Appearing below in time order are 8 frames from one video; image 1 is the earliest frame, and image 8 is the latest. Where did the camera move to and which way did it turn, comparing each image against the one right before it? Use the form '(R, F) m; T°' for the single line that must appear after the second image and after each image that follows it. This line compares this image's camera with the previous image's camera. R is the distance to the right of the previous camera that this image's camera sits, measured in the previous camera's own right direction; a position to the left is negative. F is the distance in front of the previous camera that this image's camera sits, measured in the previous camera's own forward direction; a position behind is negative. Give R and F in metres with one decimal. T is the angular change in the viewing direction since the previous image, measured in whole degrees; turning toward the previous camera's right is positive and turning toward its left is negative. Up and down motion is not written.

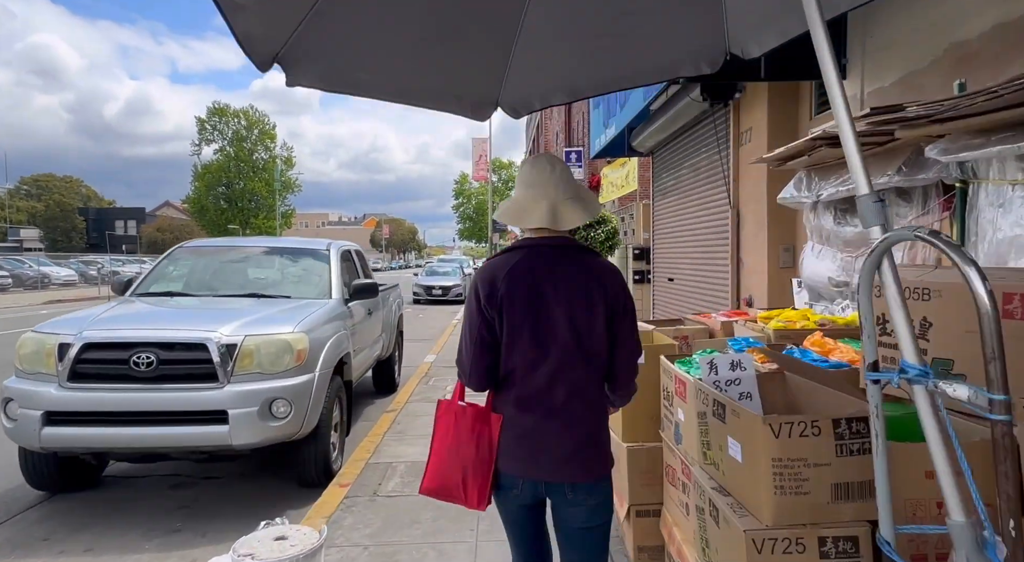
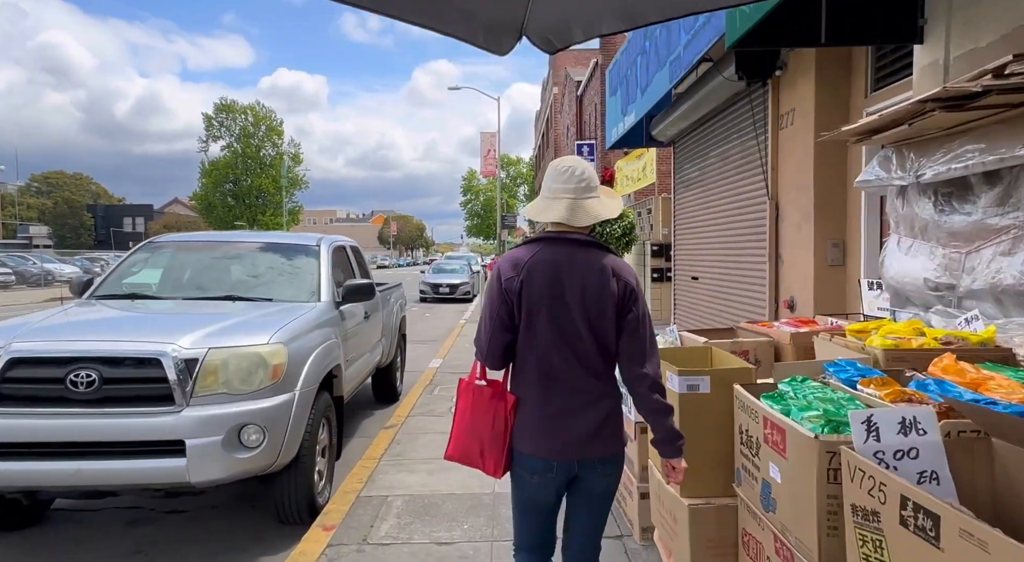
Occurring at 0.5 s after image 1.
(-0.1, +0.7) m; -1°
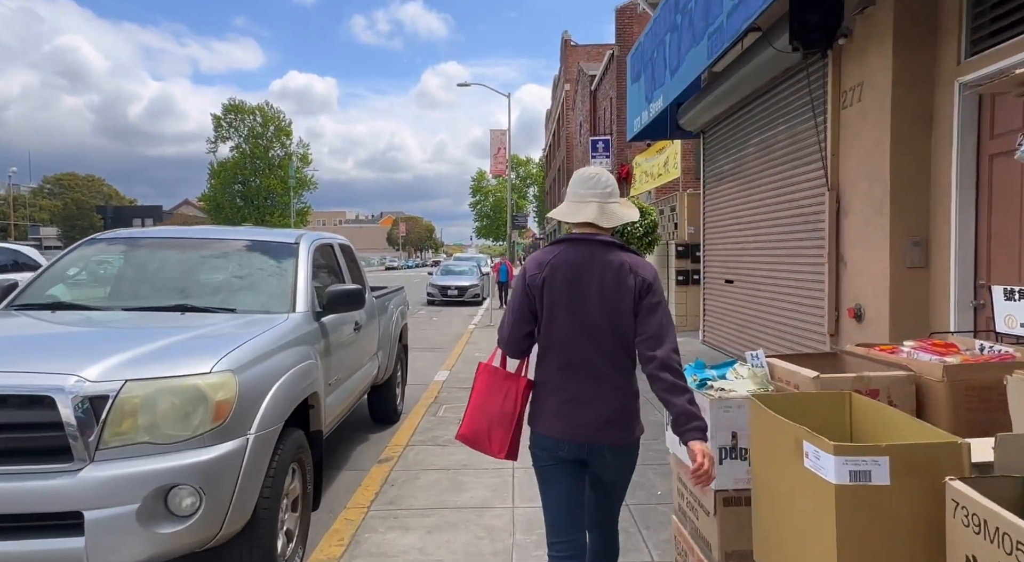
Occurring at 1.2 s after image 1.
(-0.1, +1.0) m; -1°
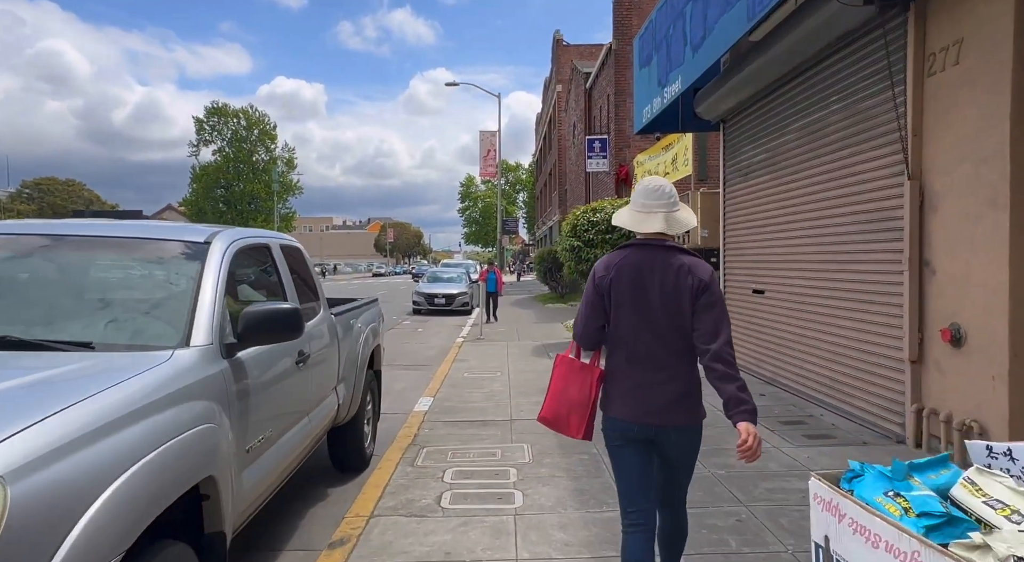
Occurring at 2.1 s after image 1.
(-0.1, +1.3) m; +1°
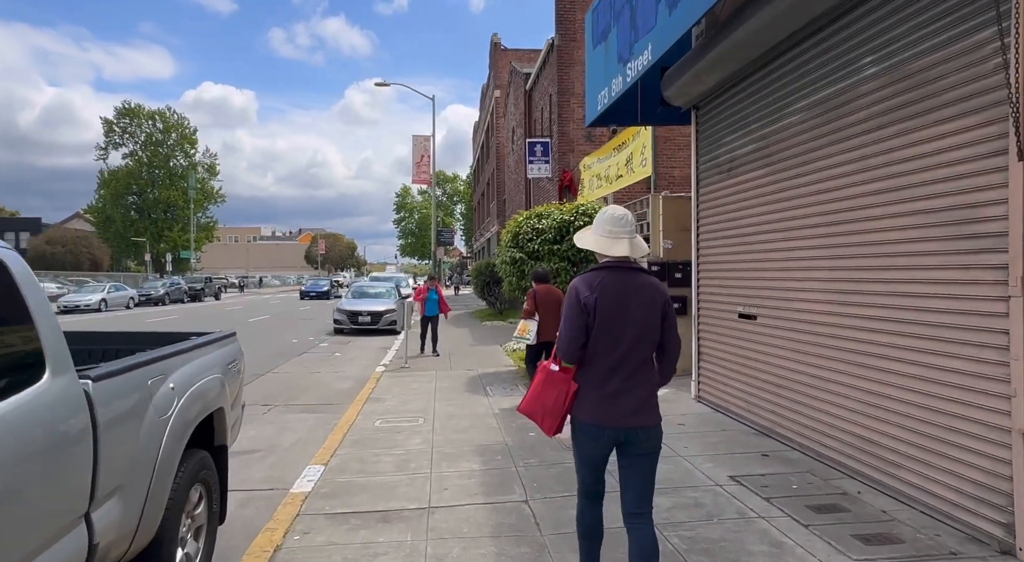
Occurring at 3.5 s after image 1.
(+0.1, +1.9) m; +6°
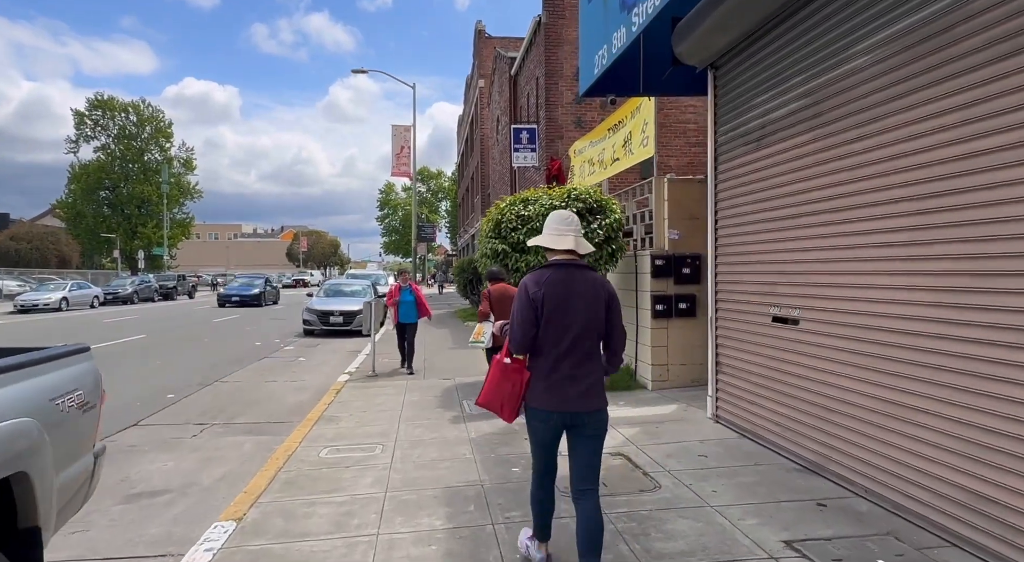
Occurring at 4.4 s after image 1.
(+0.1, +1.3) m; +1°
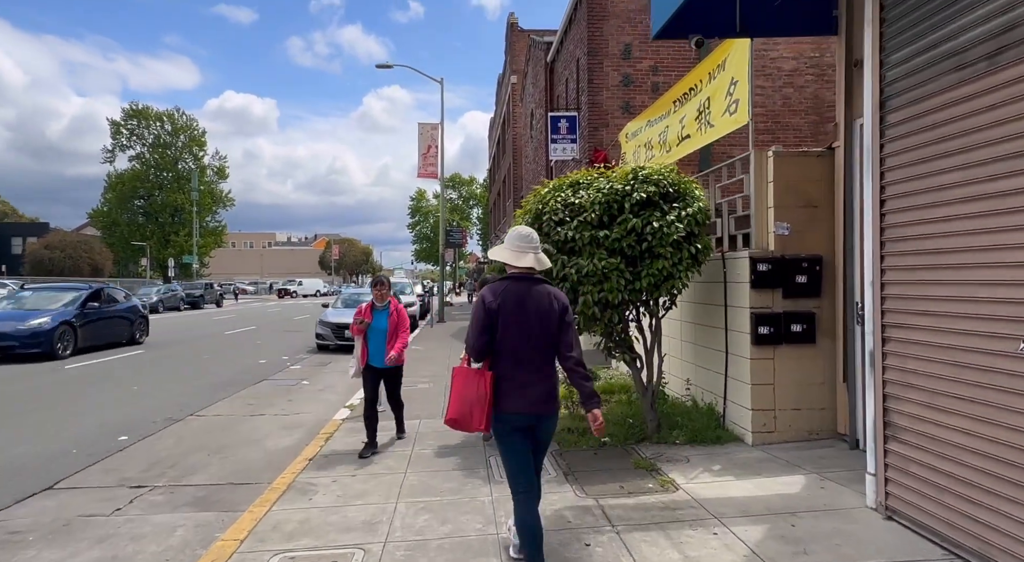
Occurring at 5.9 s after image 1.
(-0.1, +2.1) m; -3°
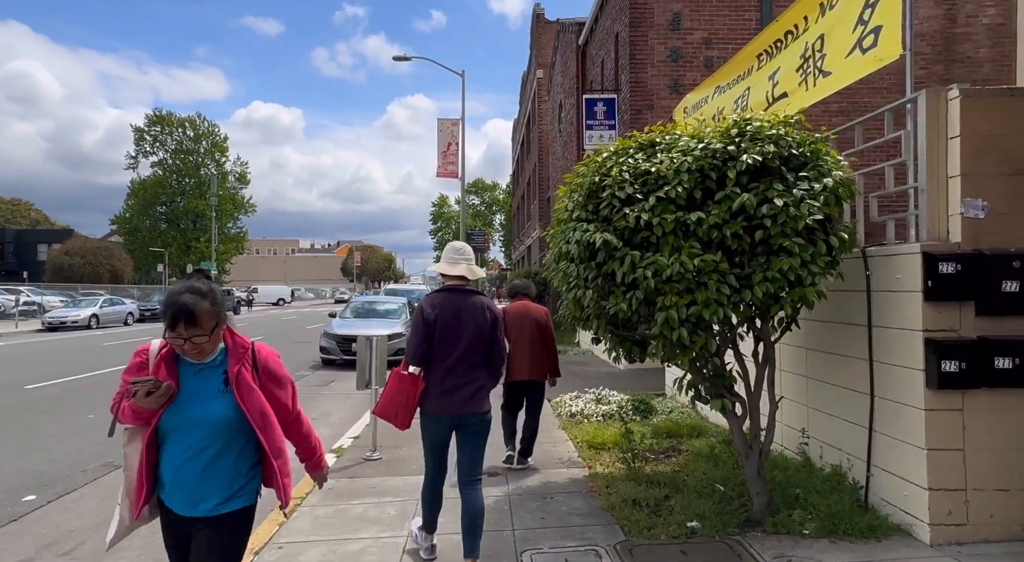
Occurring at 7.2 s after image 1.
(-0.1, +2.0) m; -2°
